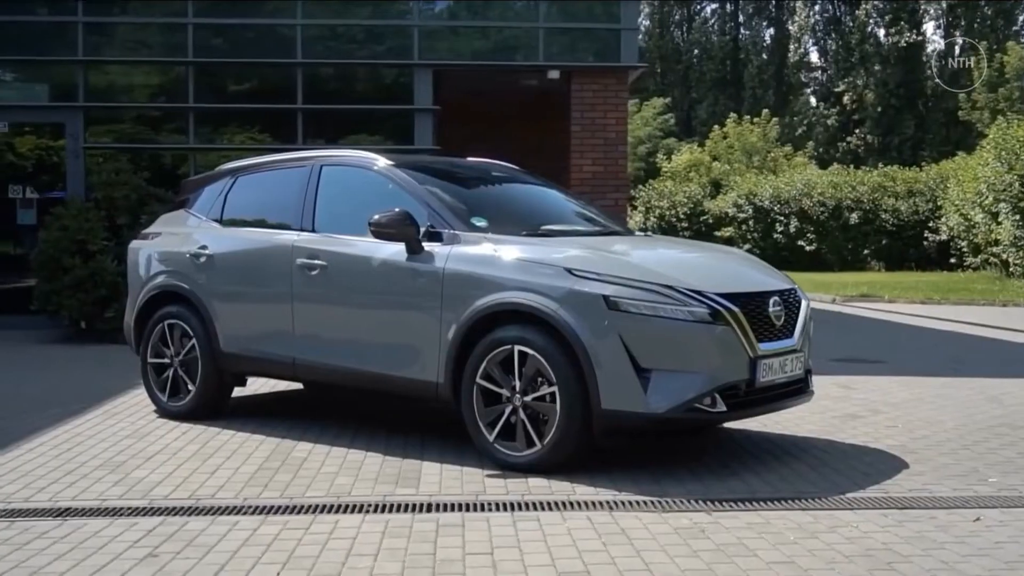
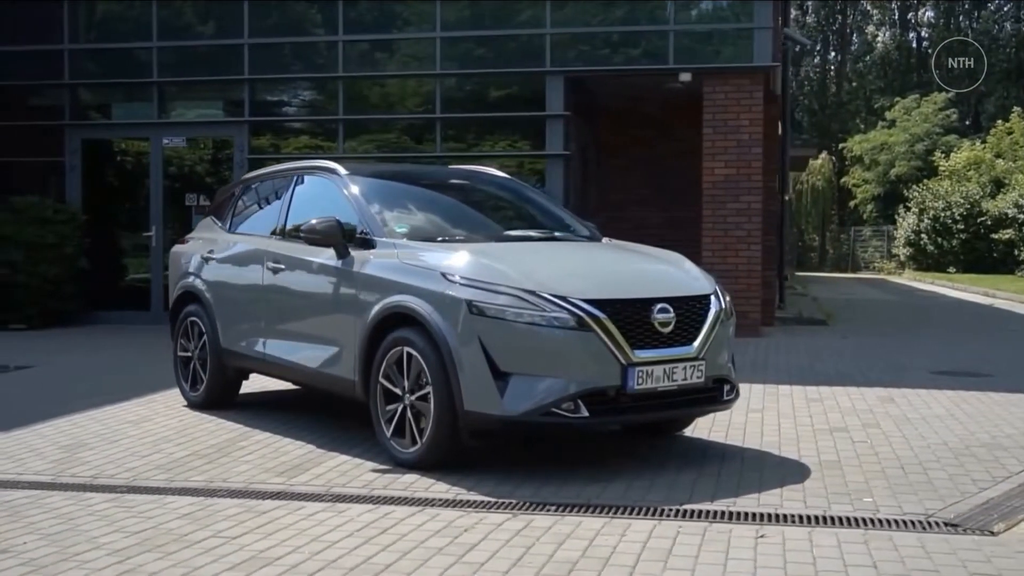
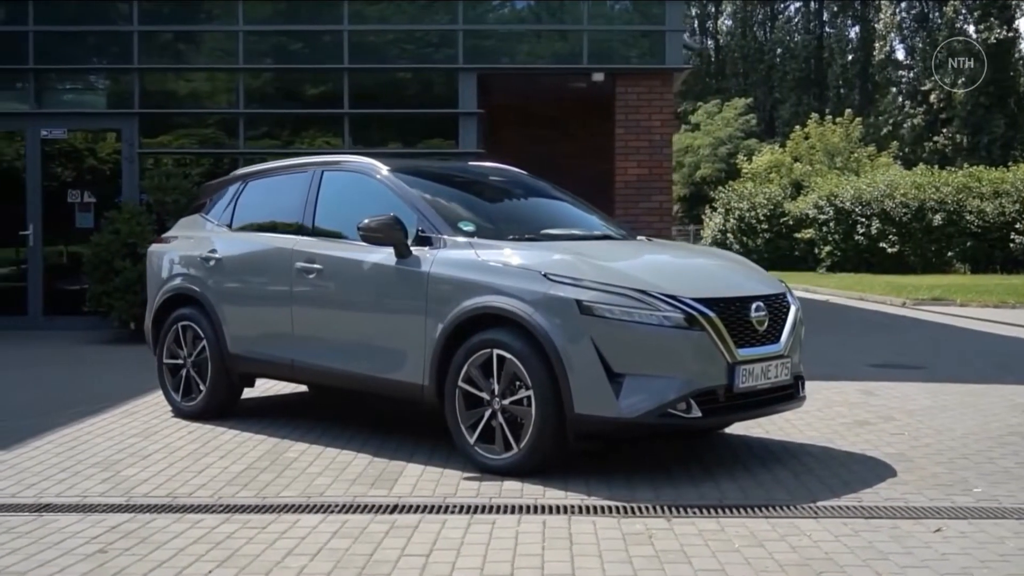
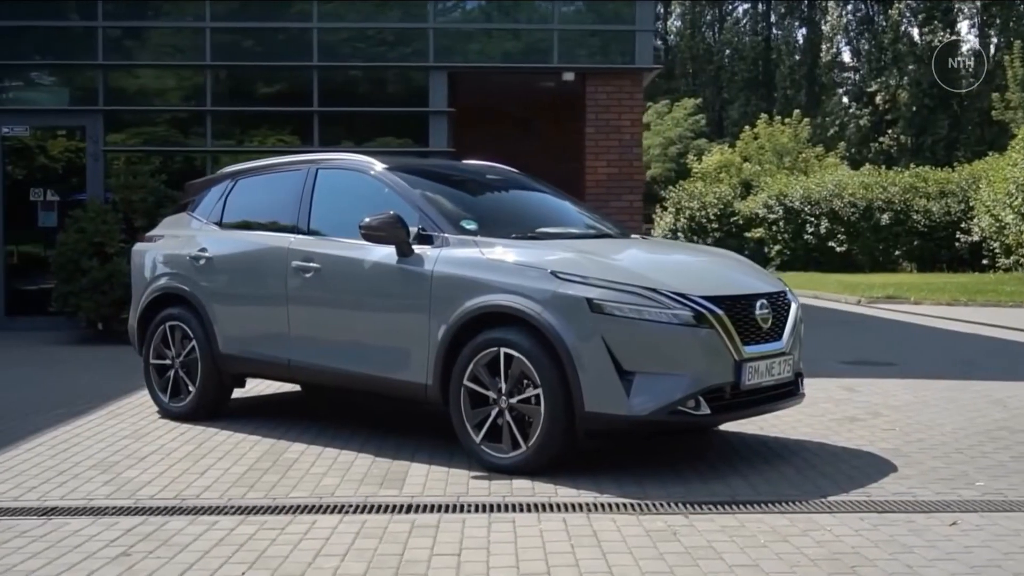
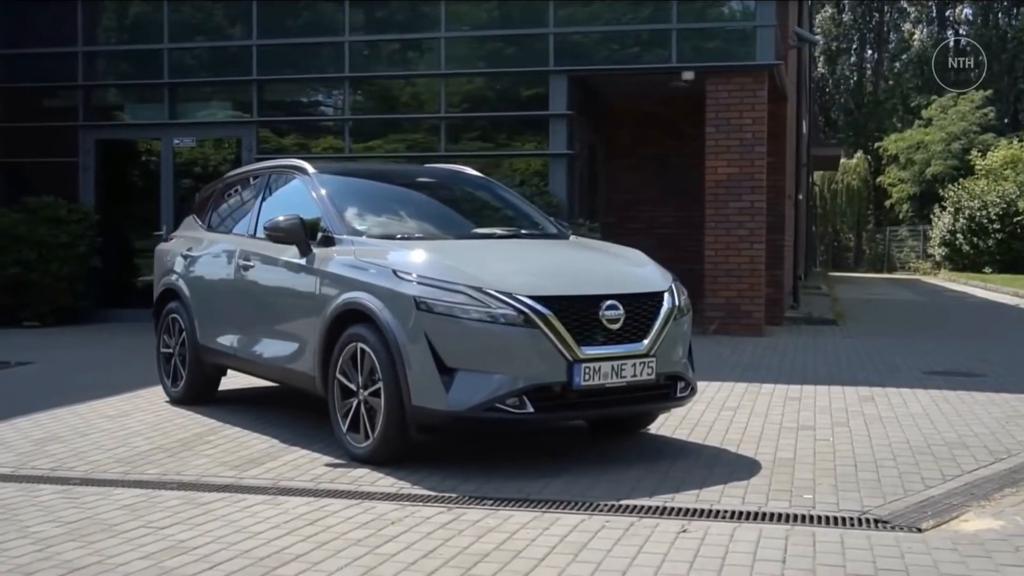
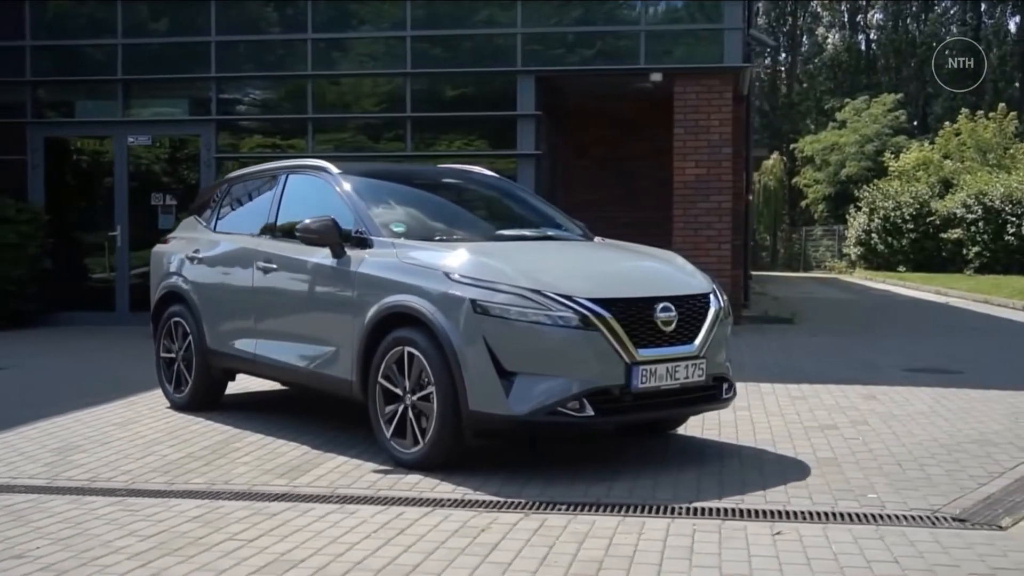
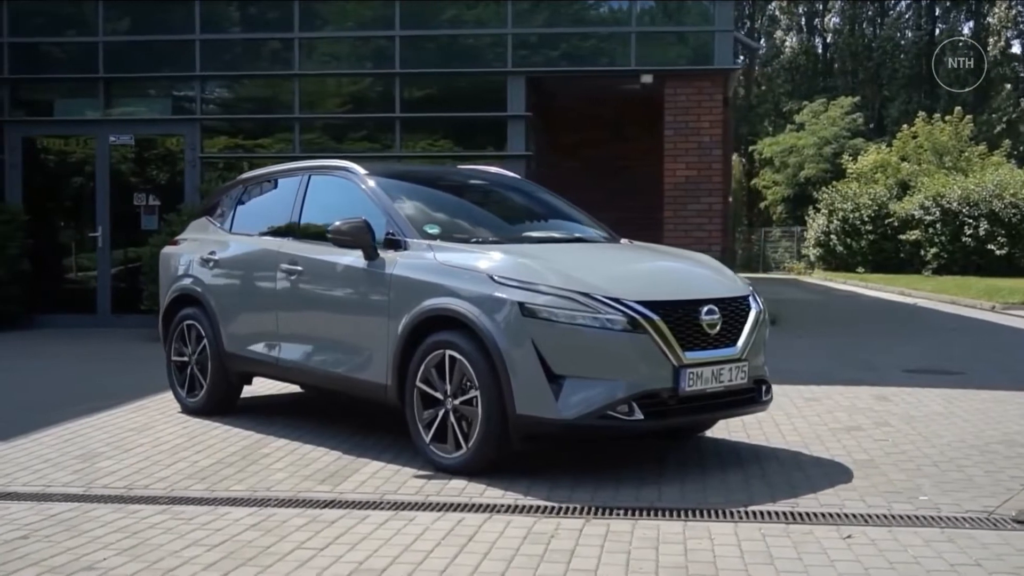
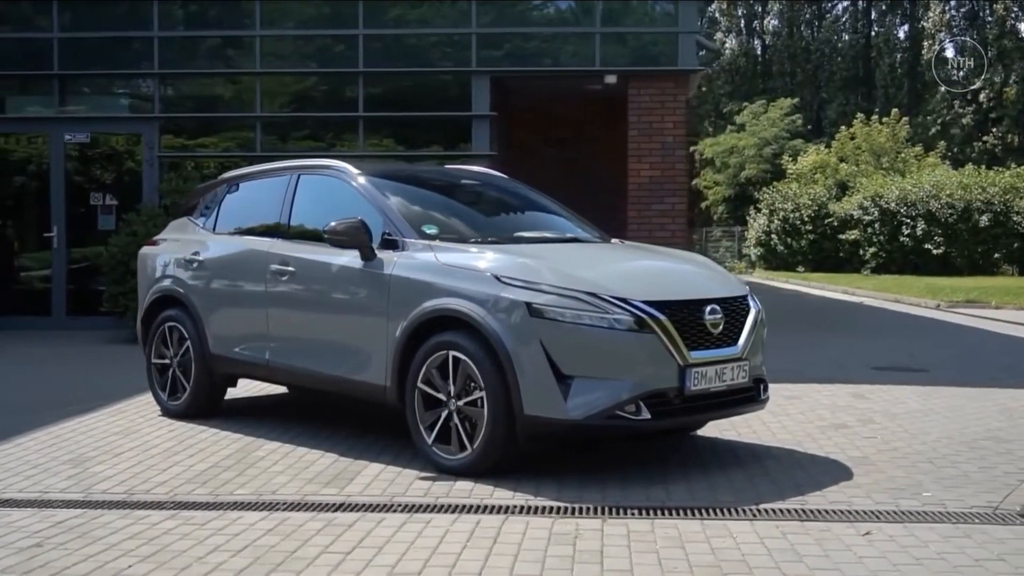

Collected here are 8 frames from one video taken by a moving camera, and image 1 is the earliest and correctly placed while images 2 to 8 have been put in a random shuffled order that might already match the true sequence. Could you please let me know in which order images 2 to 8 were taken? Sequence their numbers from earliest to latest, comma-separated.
4, 3, 8, 7, 6, 2, 5
